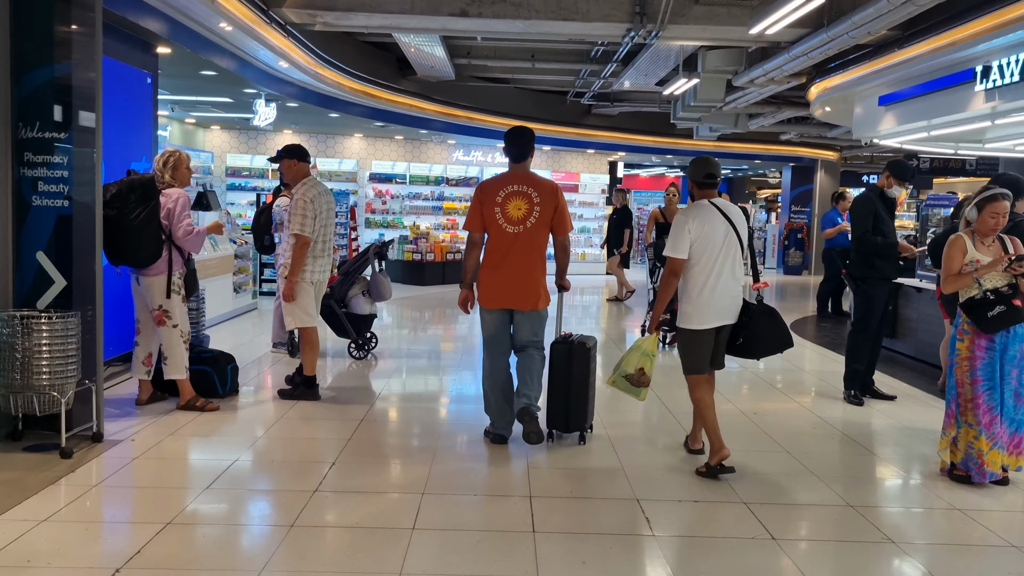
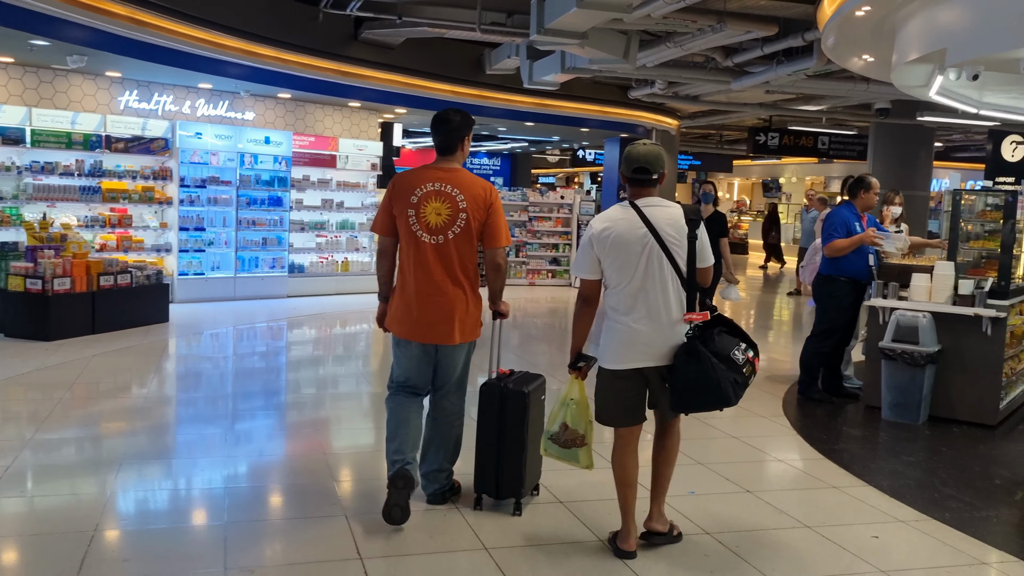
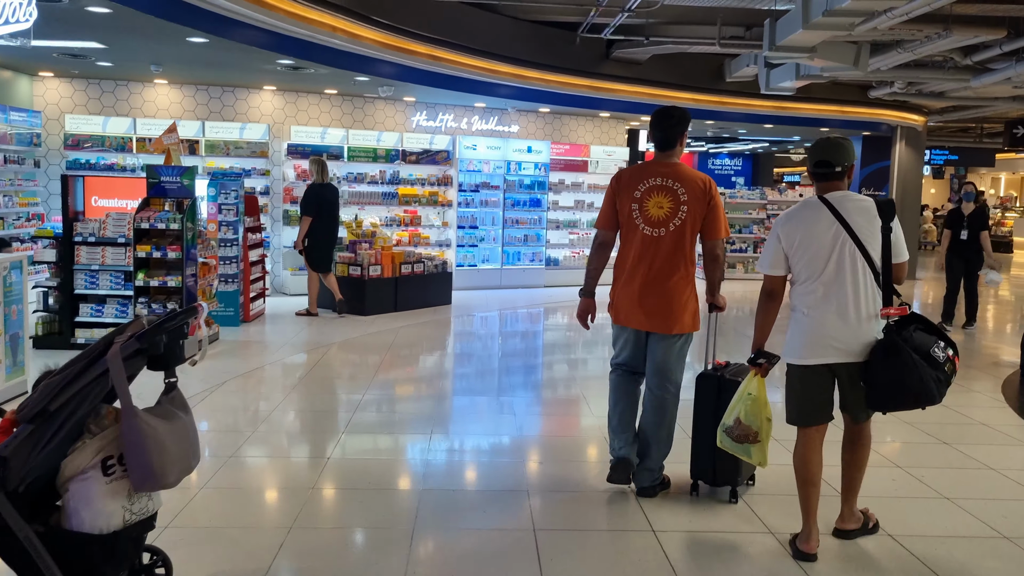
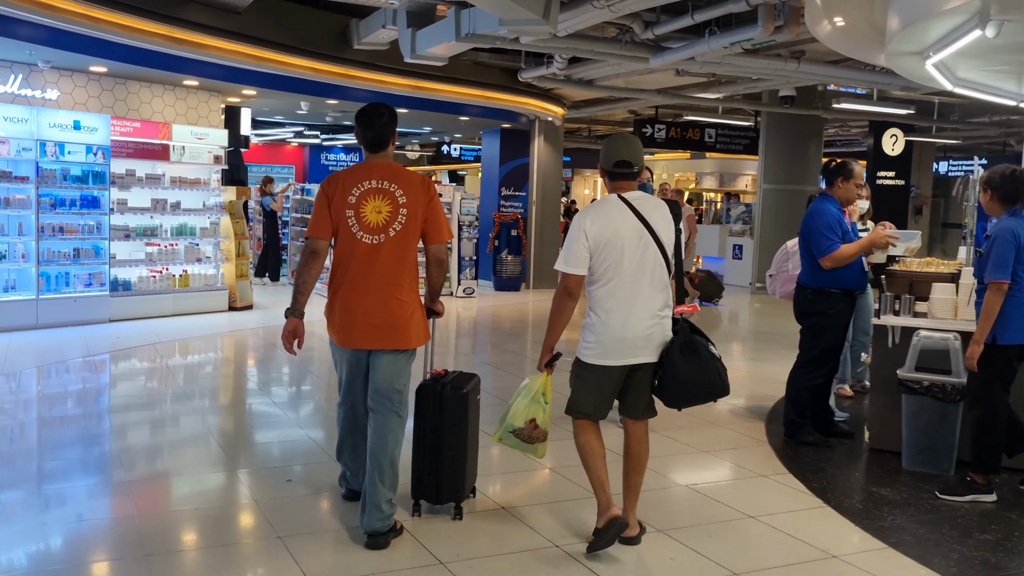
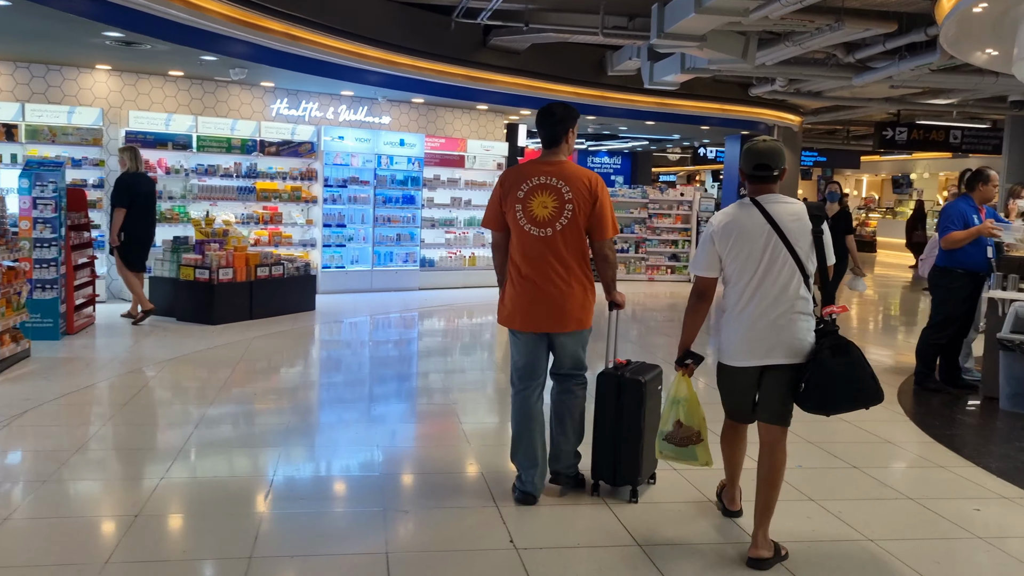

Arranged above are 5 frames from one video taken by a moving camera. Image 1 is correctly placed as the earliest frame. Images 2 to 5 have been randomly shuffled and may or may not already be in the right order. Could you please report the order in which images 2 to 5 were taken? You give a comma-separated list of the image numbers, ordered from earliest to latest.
3, 5, 2, 4
